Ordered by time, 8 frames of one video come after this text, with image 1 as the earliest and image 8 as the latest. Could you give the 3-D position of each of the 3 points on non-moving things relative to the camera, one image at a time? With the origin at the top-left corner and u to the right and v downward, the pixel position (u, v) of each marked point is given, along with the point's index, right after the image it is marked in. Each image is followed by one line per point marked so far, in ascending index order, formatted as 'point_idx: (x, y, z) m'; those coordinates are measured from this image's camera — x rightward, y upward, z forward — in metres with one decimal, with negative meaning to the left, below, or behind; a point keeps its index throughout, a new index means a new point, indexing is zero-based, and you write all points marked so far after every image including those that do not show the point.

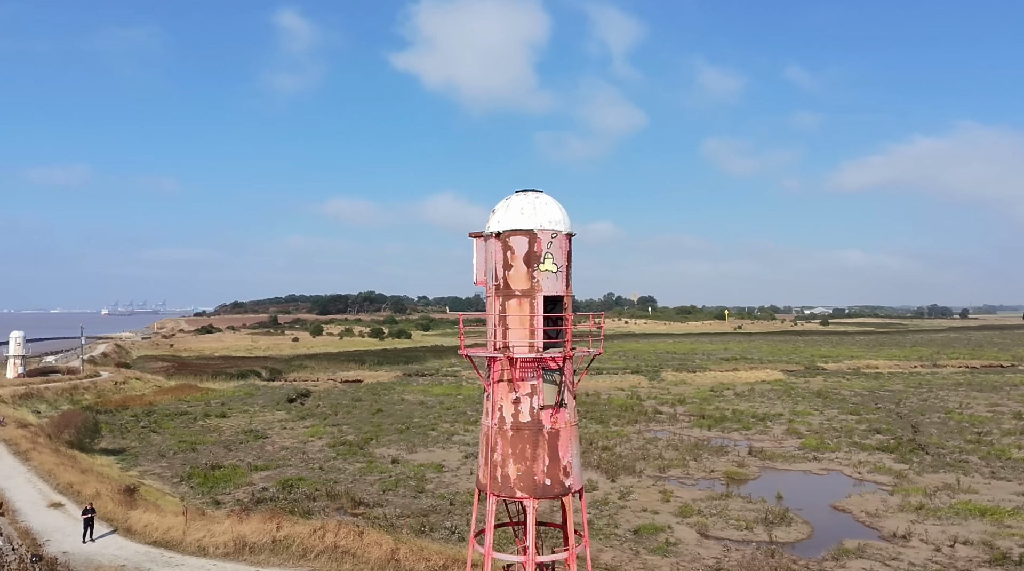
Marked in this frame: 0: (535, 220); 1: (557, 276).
0: (+0.4, +1.4, +15.9) m
1: (+0.8, +0.3, +16.0) m
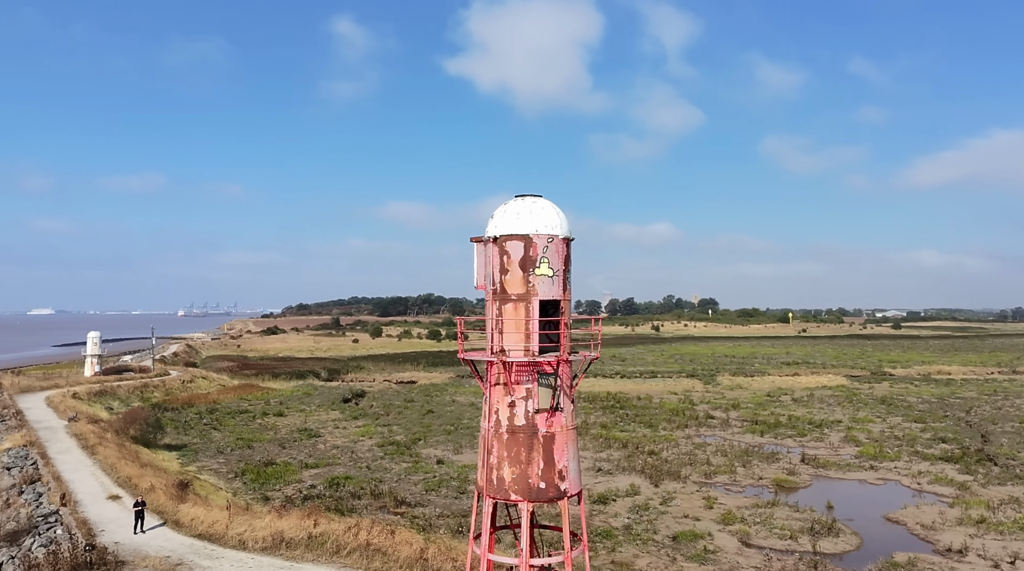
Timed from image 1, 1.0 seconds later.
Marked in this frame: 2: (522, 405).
0: (+0.4, +1.2, +16.2) m
1: (+0.8, +0.1, +16.2) m
2: (+0.2, -2.3, +15.9) m
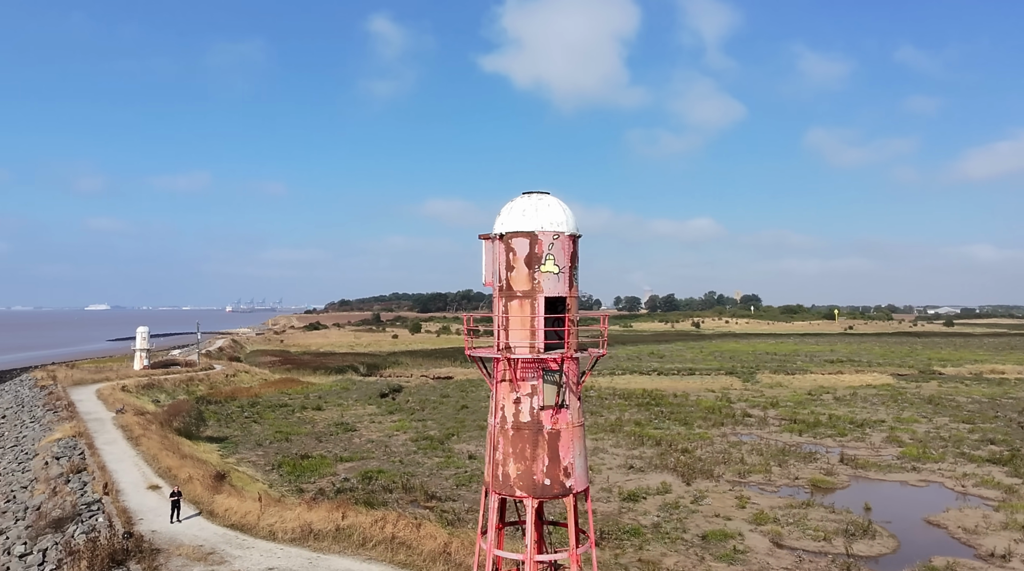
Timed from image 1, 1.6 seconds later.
0: (+0.5, +1.2, +16.3) m
1: (+0.9, +0.1, +16.3) m
2: (+0.3, -2.3, +16.1) m
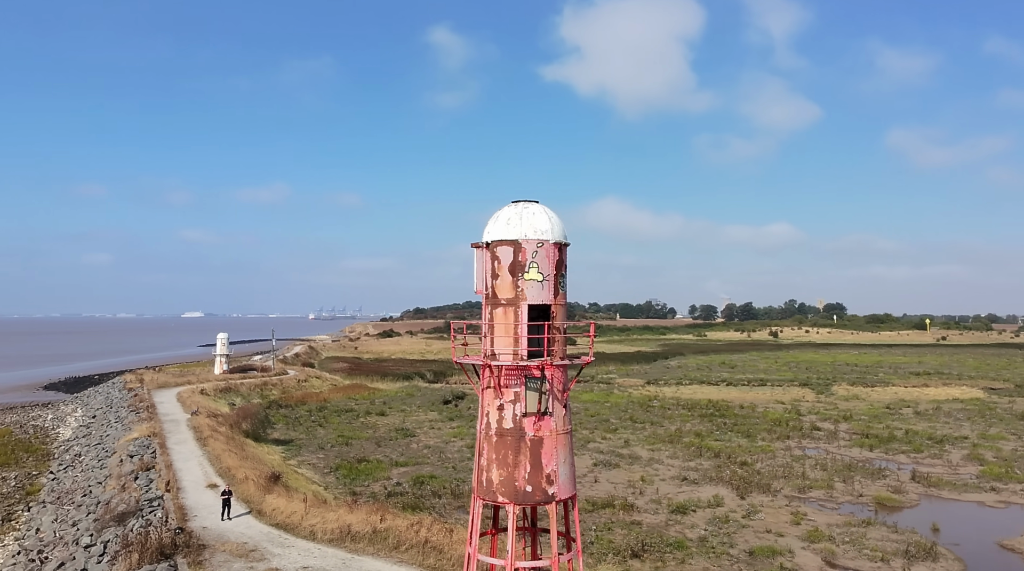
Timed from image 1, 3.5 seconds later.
0: (+0.2, +1.1, +16.4) m
1: (+0.6, 0.0, +16.4) m
2: (-0.1, -2.5, +16.2) m
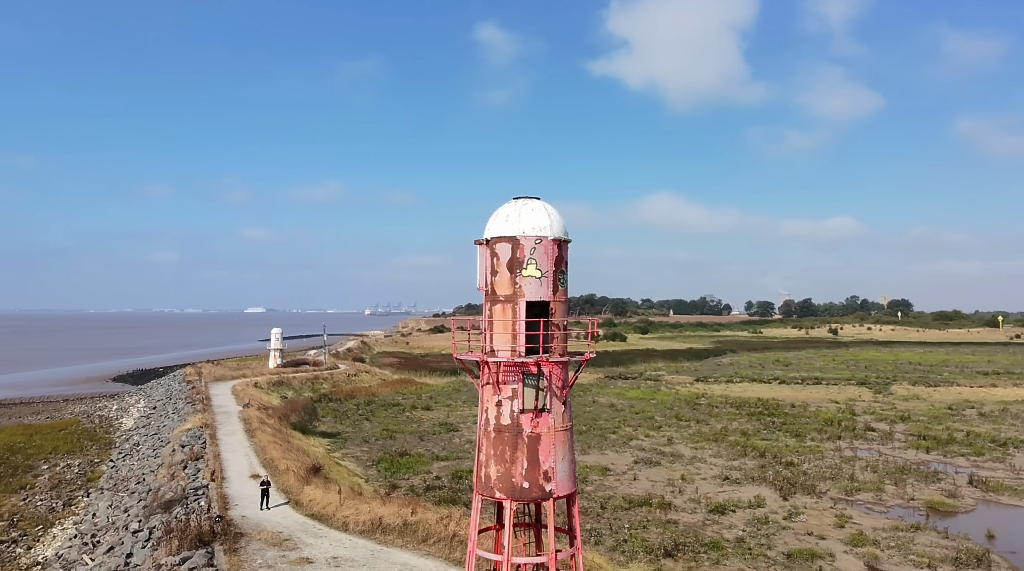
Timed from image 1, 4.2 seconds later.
0: (+0.1, +1.2, +16.4) m
1: (+0.6, +0.1, +16.3) m
2: (-0.1, -2.4, +16.2) m
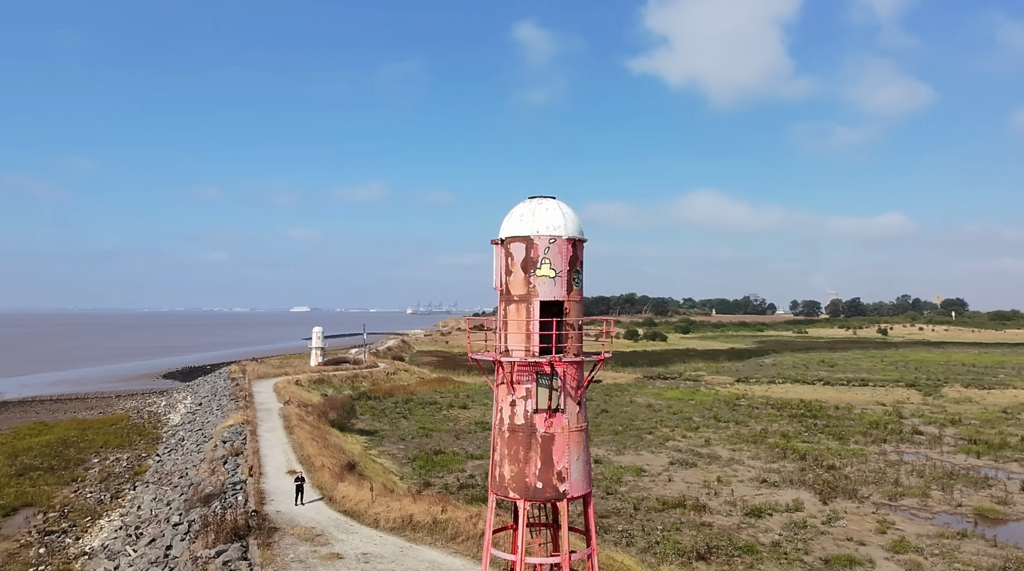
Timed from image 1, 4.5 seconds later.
0: (+0.4, +1.2, +16.3) m
1: (+0.8, +0.1, +16.2) m
2: (+0.2, -2.4, +16.1) m
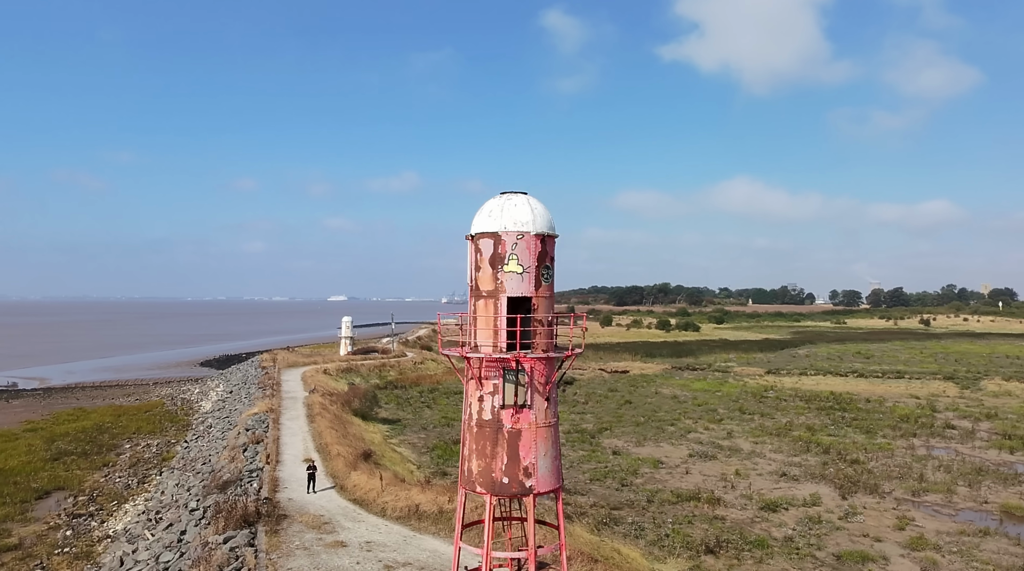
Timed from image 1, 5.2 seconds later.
0: (-0.2, +1.3, +16.1) m
1: (+0.2, +0.2, +16.0) m
2: (-0.5, -2.2, +16.0) m
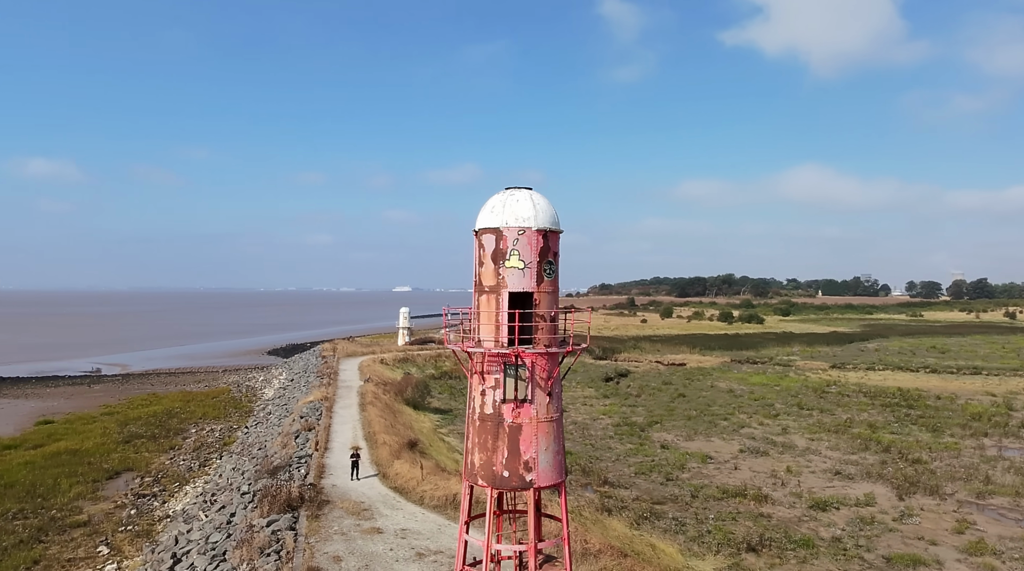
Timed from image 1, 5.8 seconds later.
0: (-0.2, +1.5, +15.9) m
1: (+0.2, +0.4, +15.8) m
2: (-0.5, -2.0, +15.8) m
